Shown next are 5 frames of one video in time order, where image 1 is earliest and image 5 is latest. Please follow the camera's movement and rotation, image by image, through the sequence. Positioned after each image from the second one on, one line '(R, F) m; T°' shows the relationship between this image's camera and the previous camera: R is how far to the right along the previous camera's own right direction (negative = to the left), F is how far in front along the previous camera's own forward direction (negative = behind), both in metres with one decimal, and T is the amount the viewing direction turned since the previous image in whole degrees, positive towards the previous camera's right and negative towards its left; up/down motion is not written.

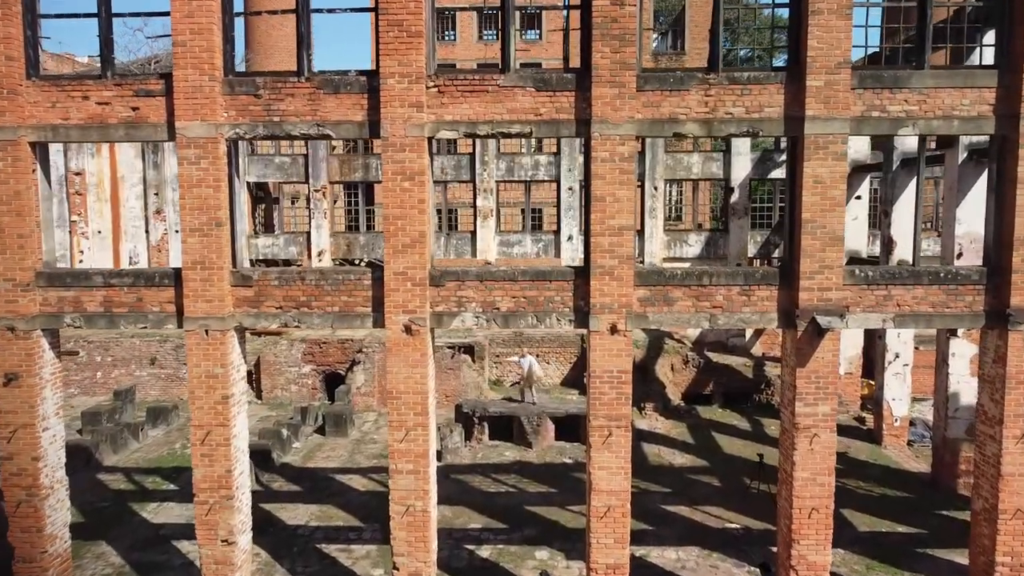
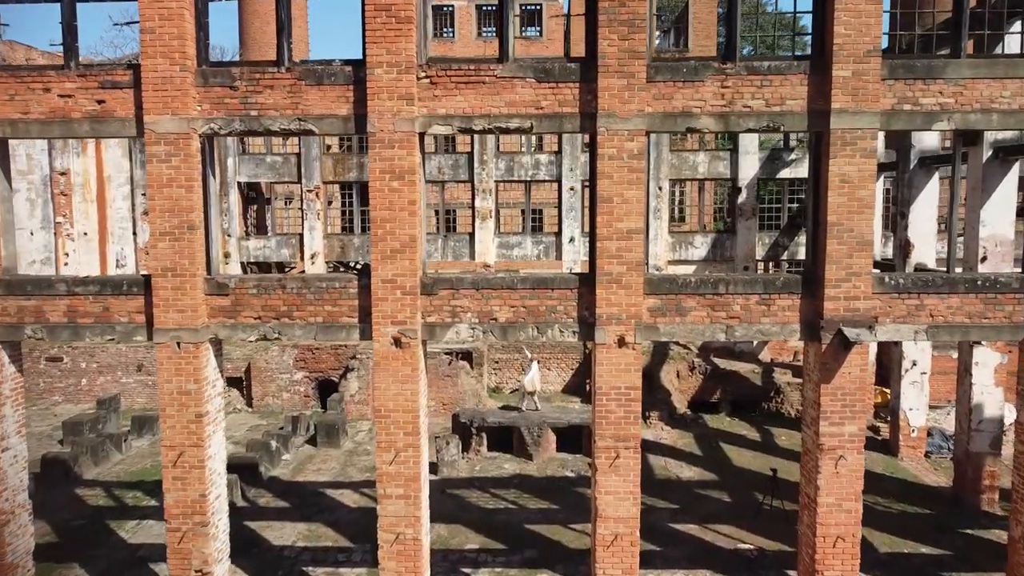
(0.0, +0.7) m; 0°
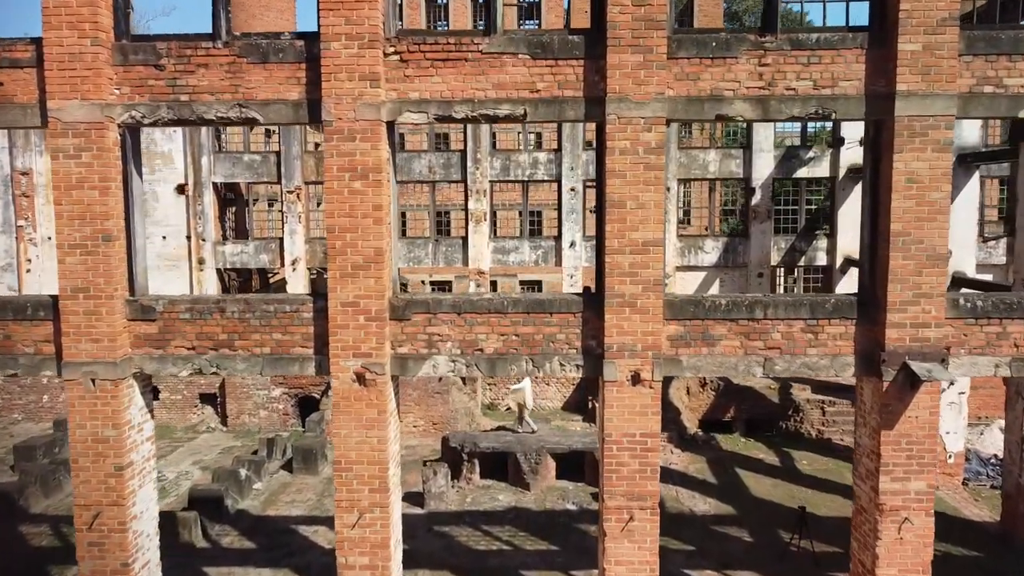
(+0.1, +1.4) m; 0°
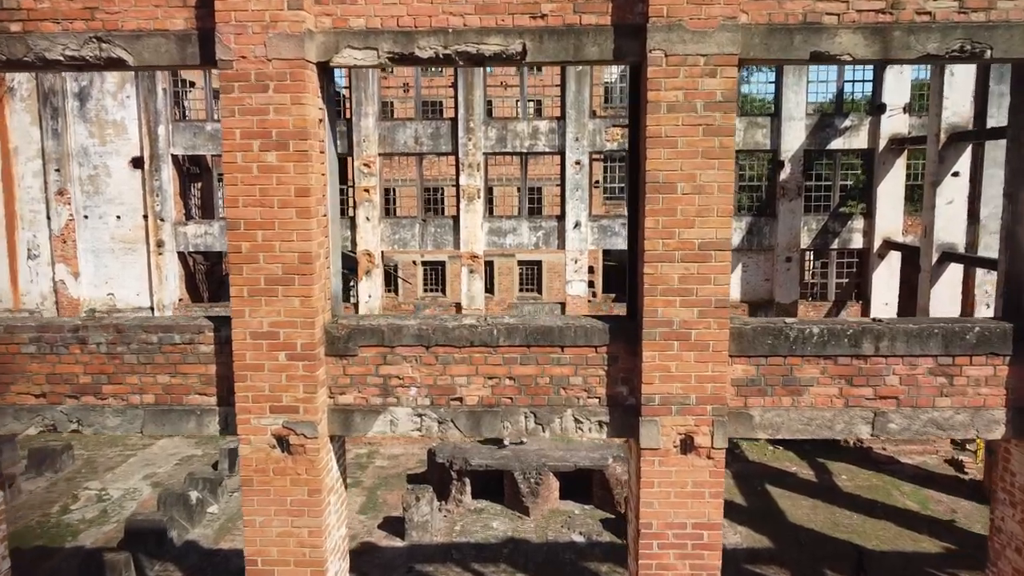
(0.0, +2.0) m; 0°
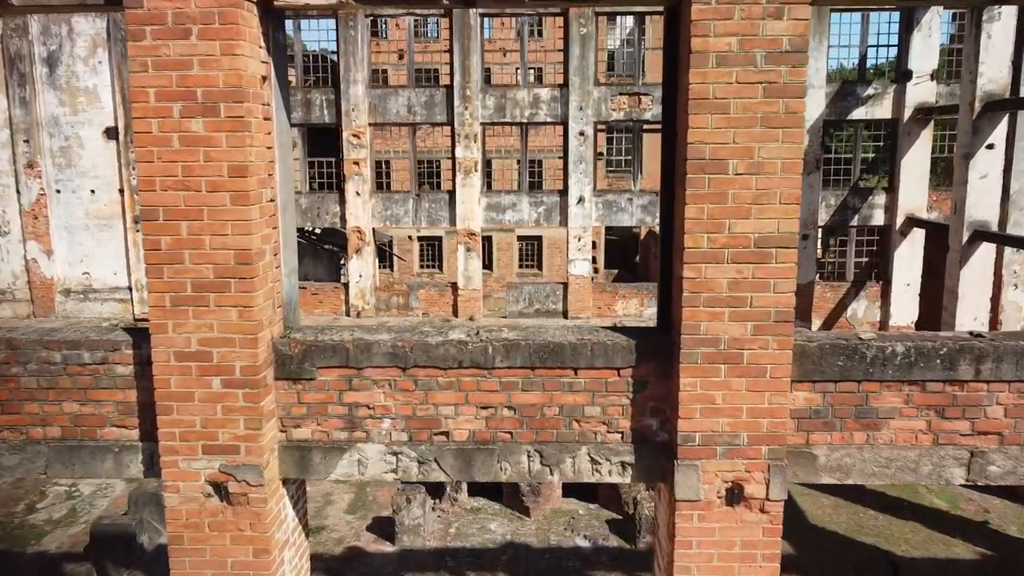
(0.0, +0.9) m; 0°
